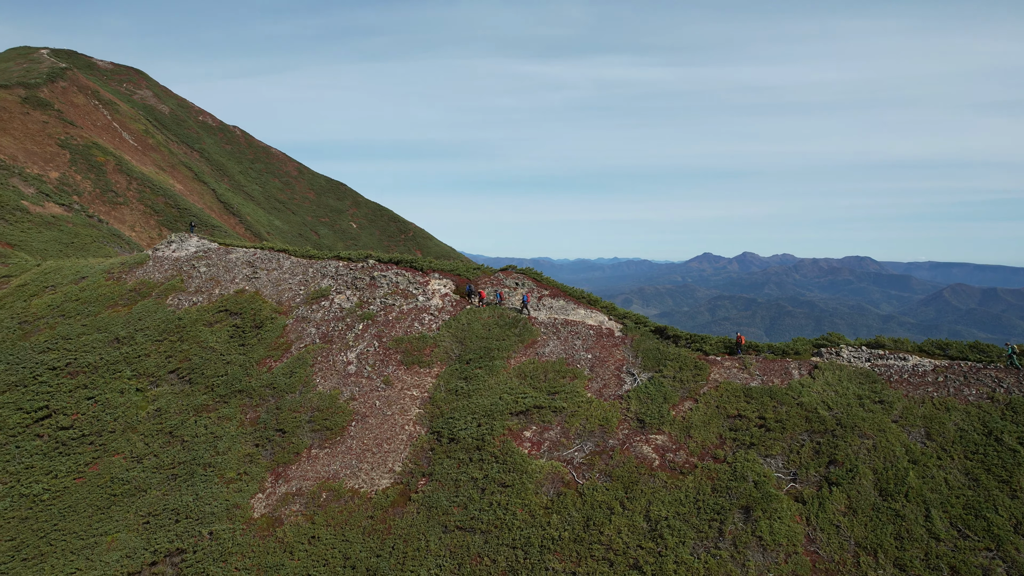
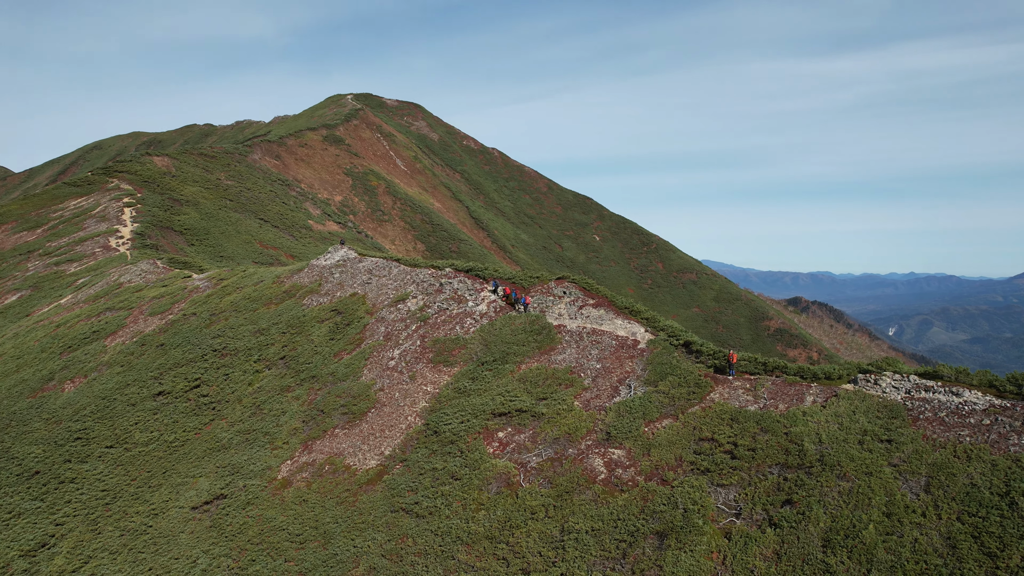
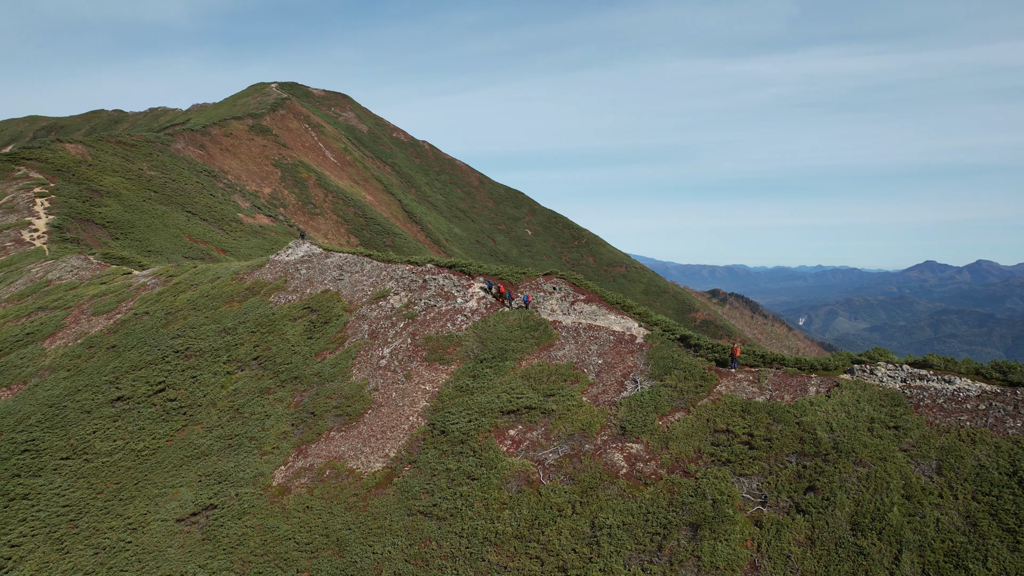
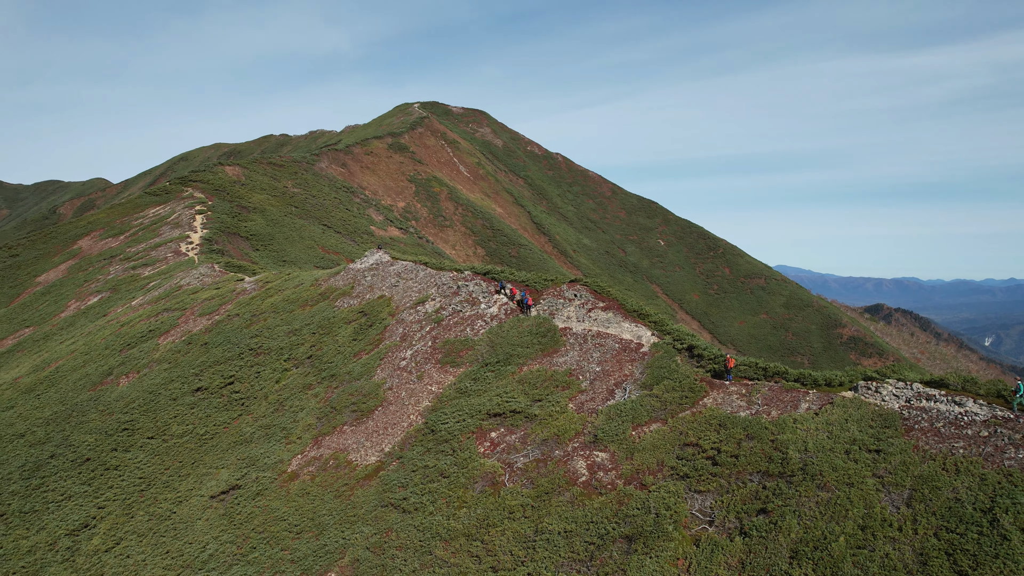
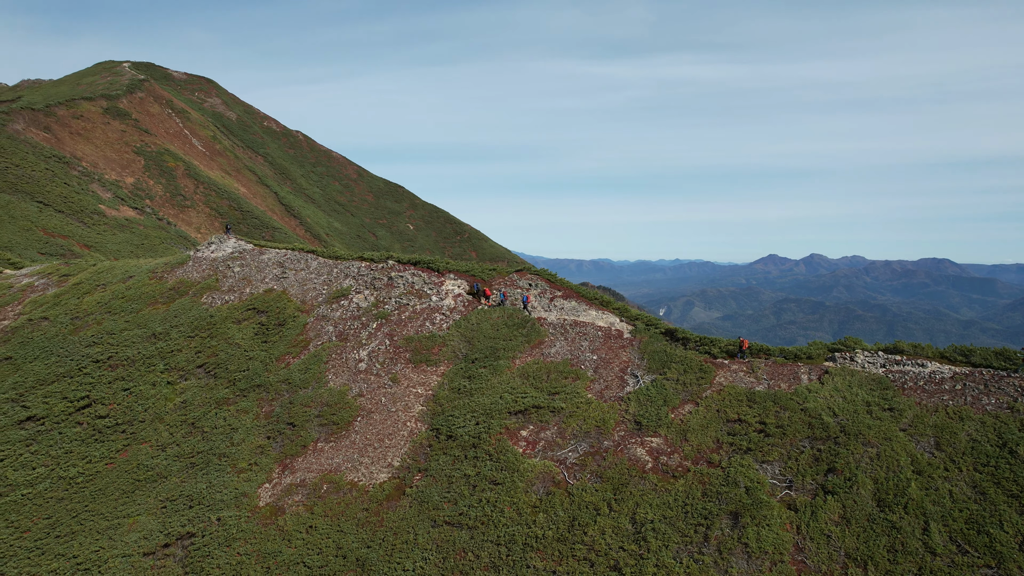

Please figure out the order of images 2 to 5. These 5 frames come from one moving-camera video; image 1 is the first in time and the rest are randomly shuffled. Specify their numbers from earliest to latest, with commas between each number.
5, 3, 2, 4
